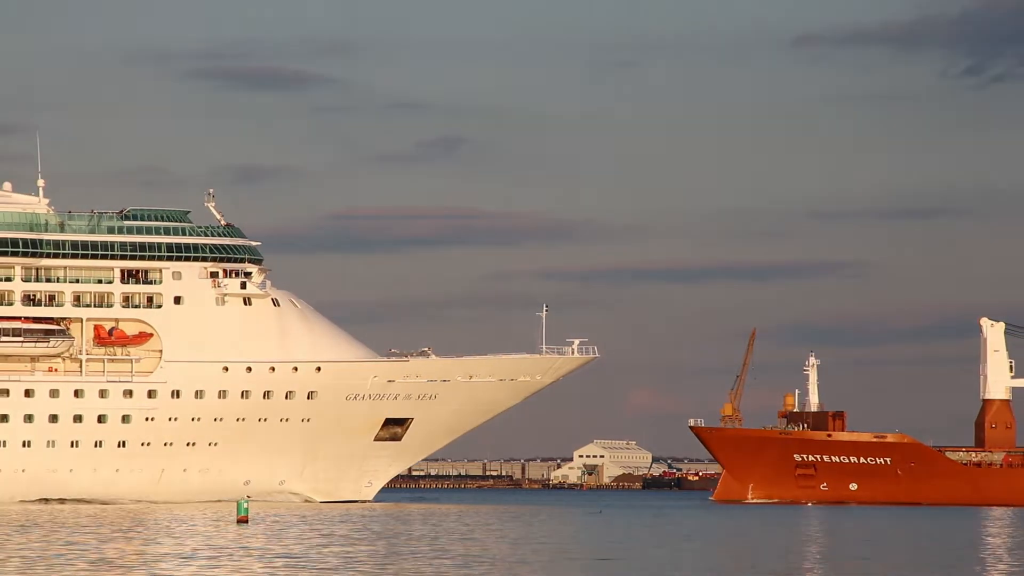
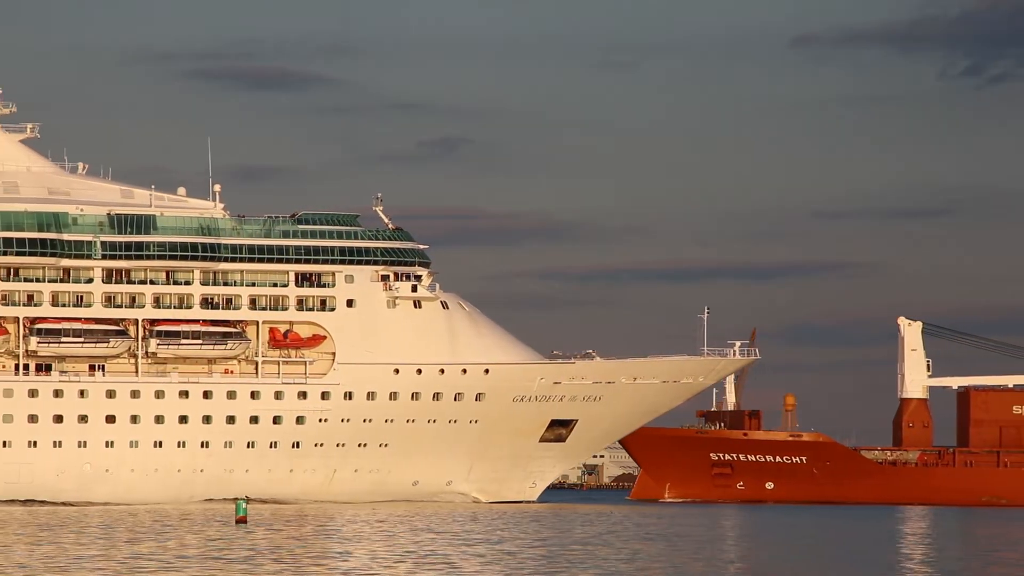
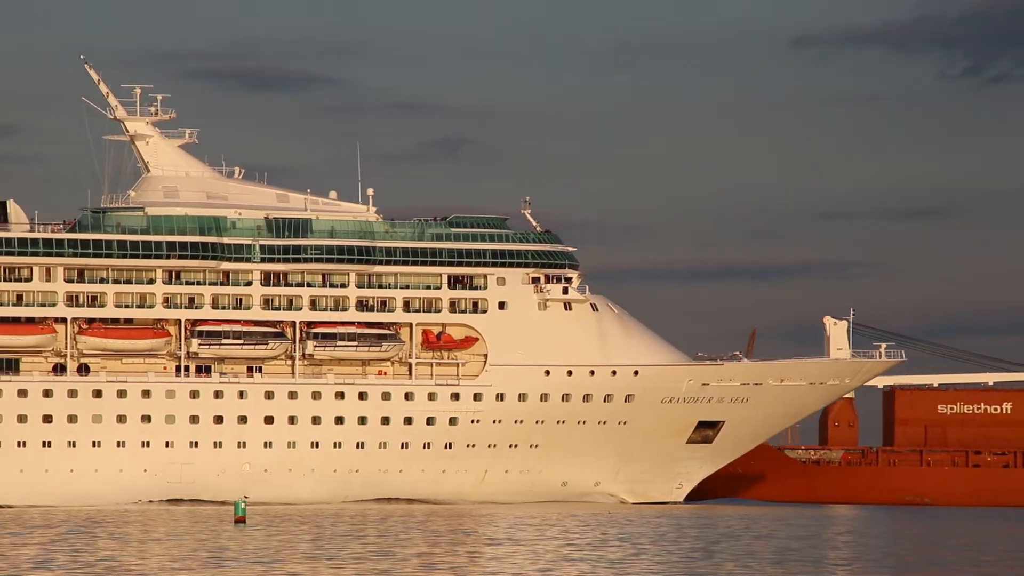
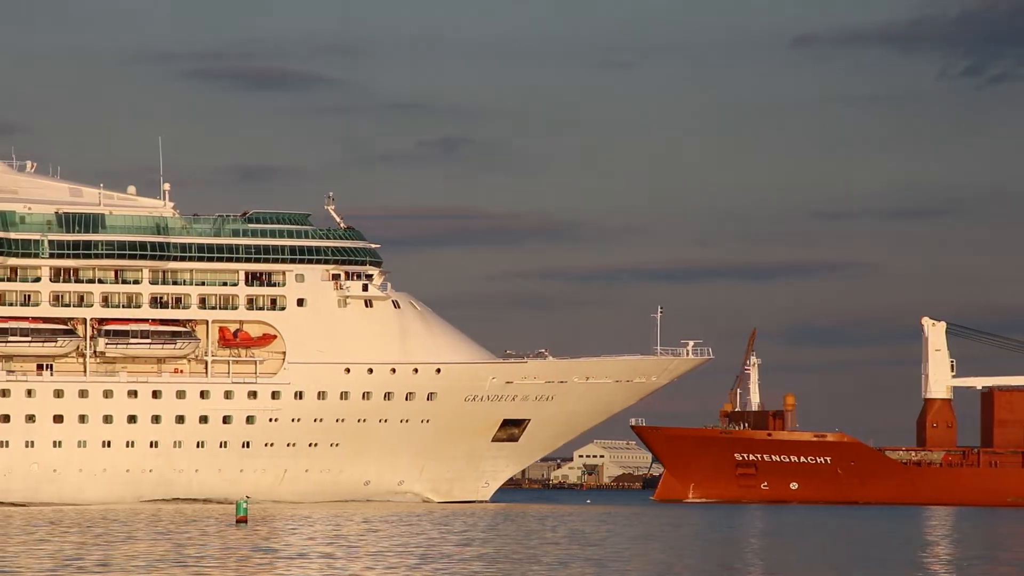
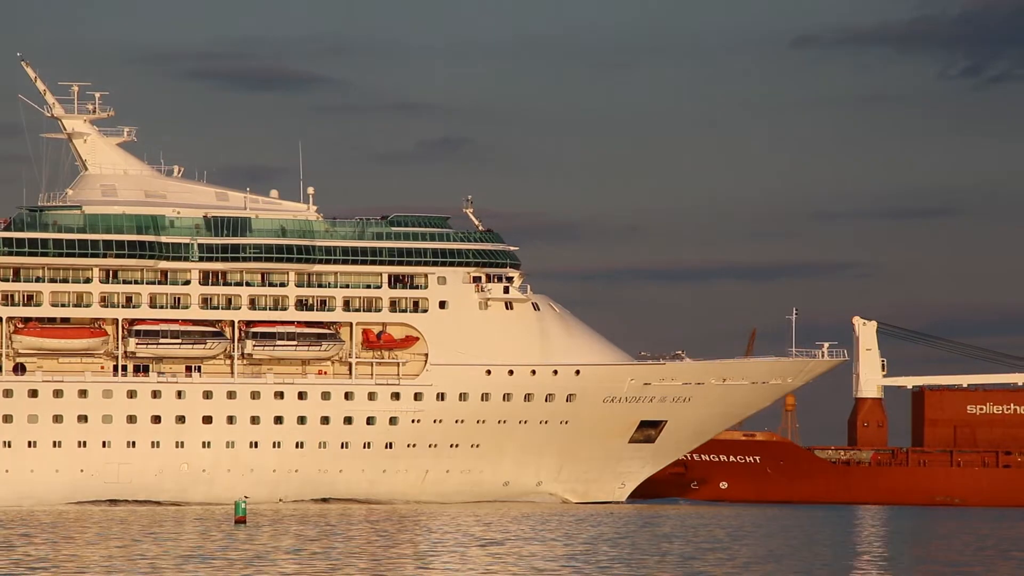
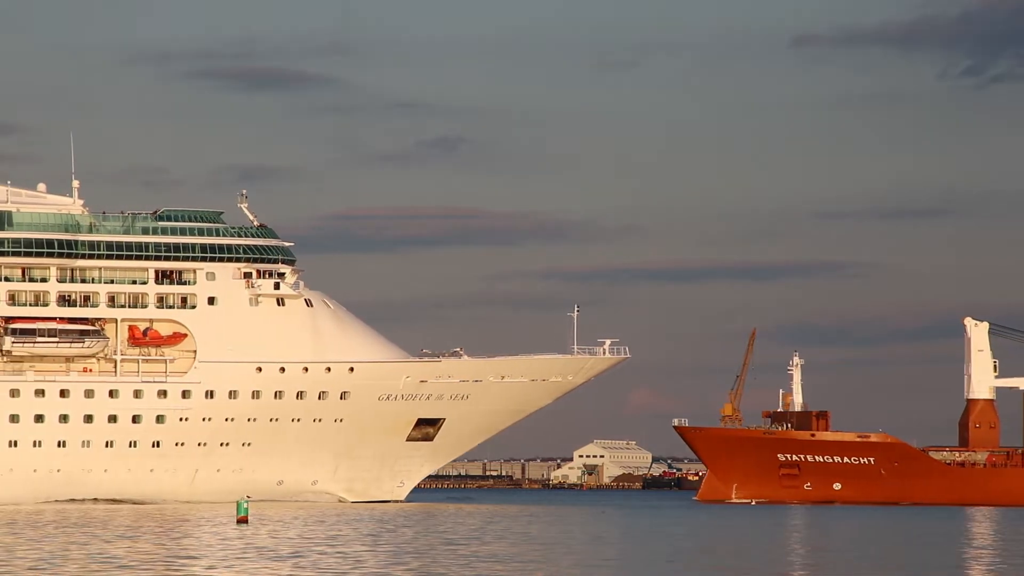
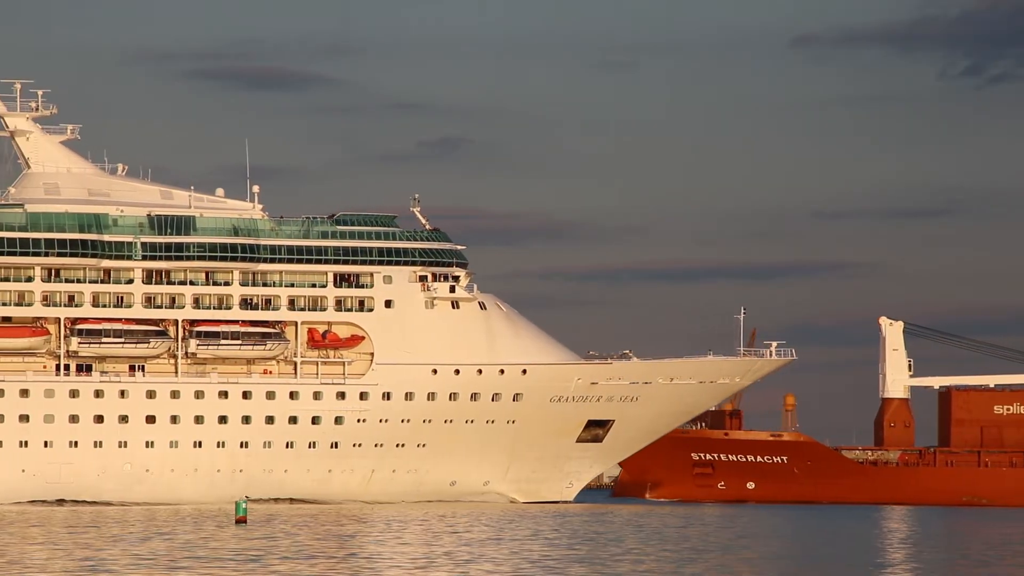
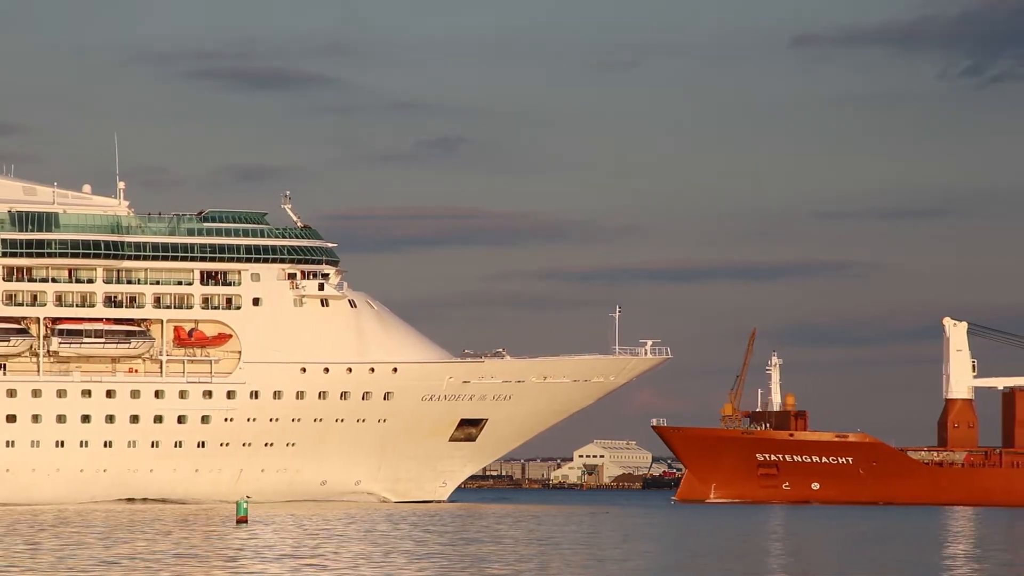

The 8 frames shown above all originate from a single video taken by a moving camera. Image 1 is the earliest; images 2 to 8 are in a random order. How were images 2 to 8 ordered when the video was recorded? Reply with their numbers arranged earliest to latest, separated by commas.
6, 8, 4, 2, 7, 5, 3
